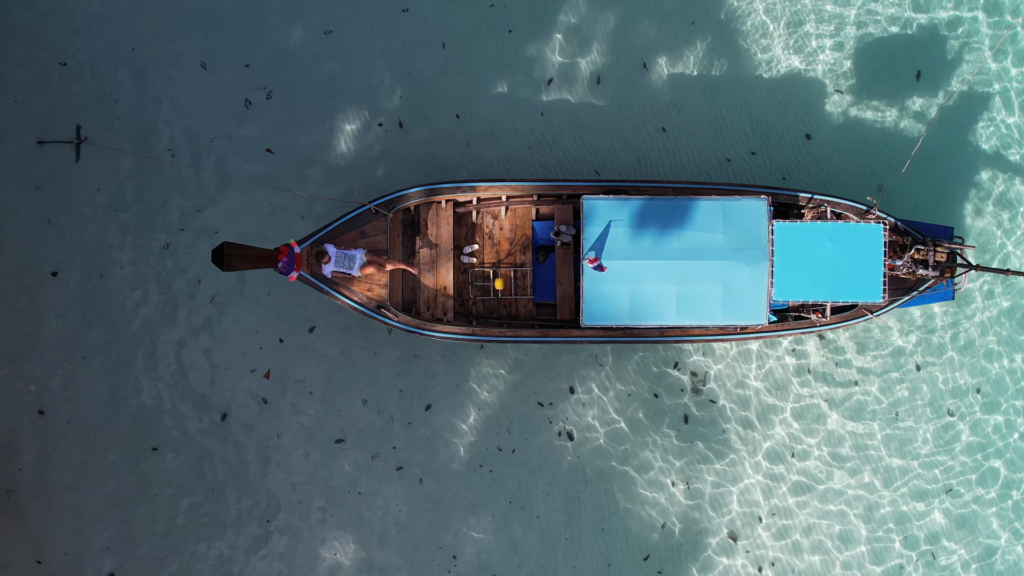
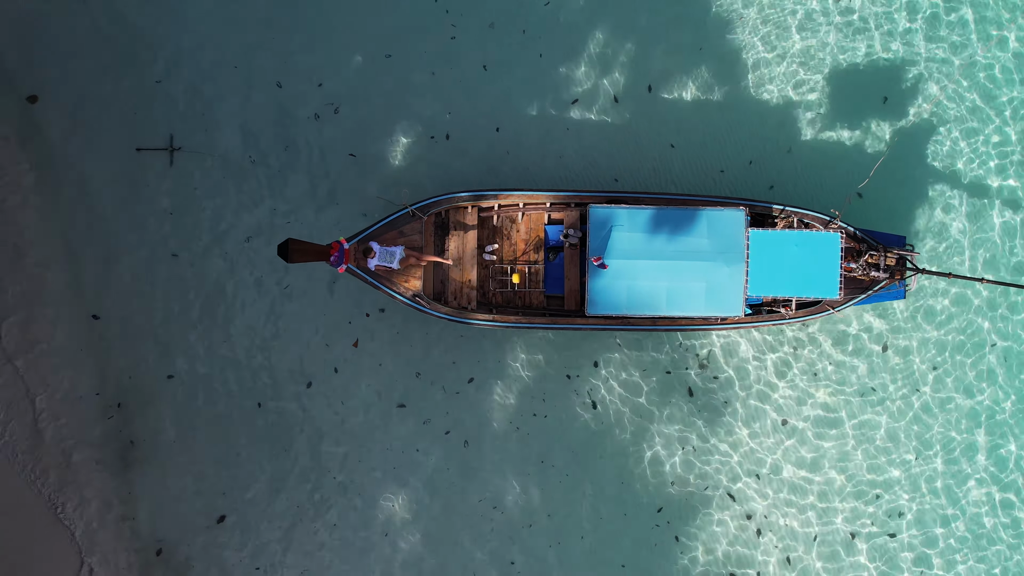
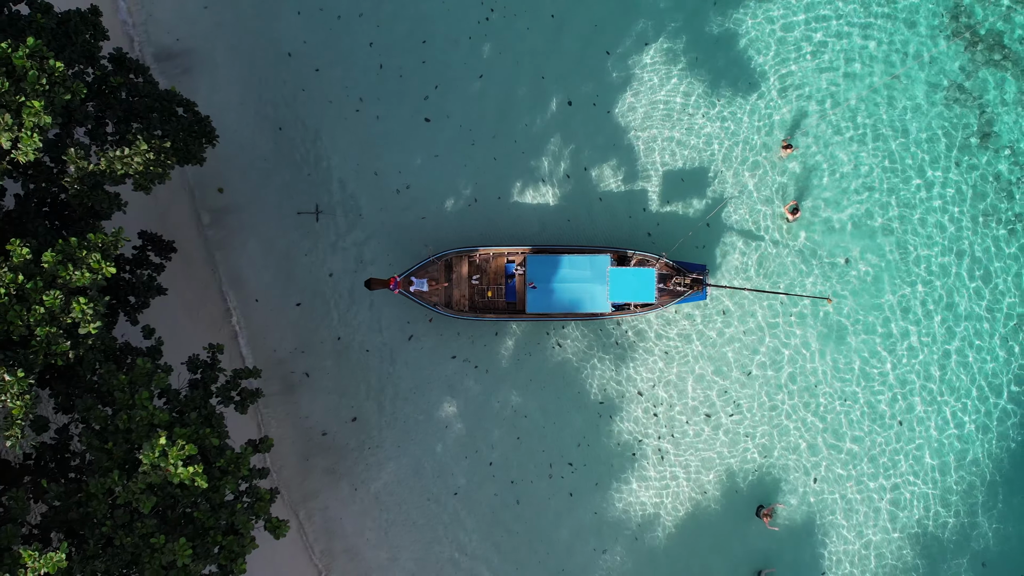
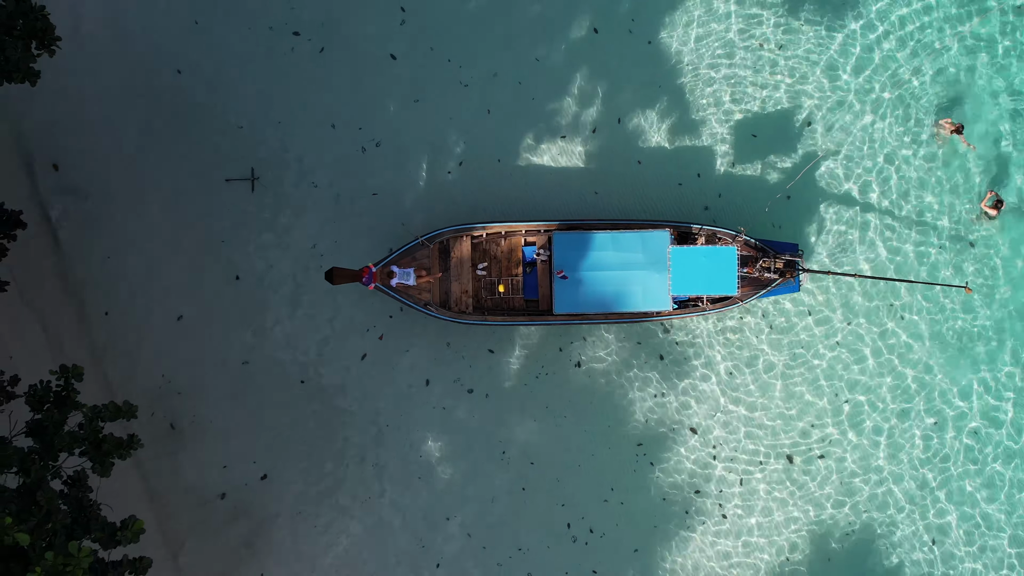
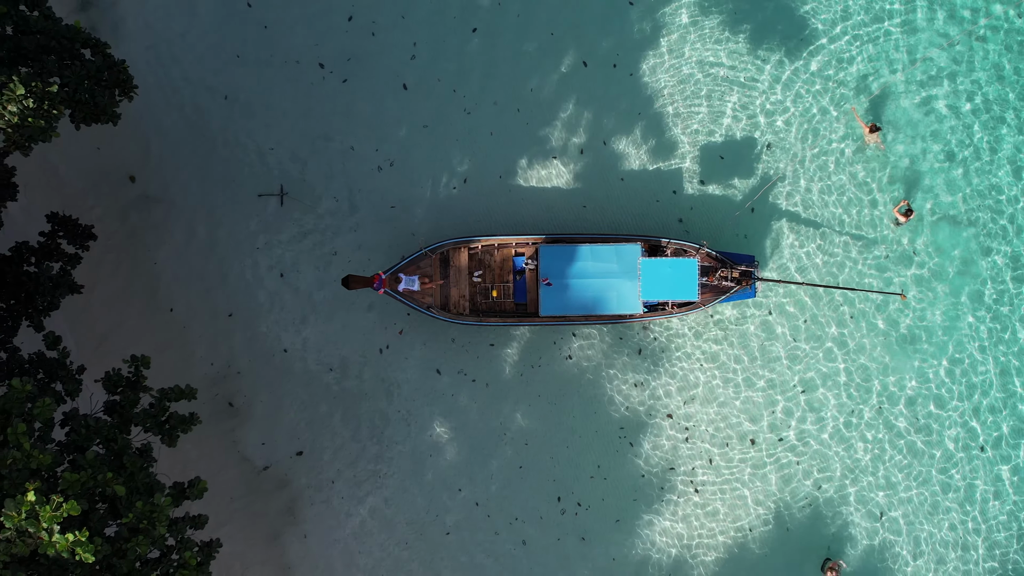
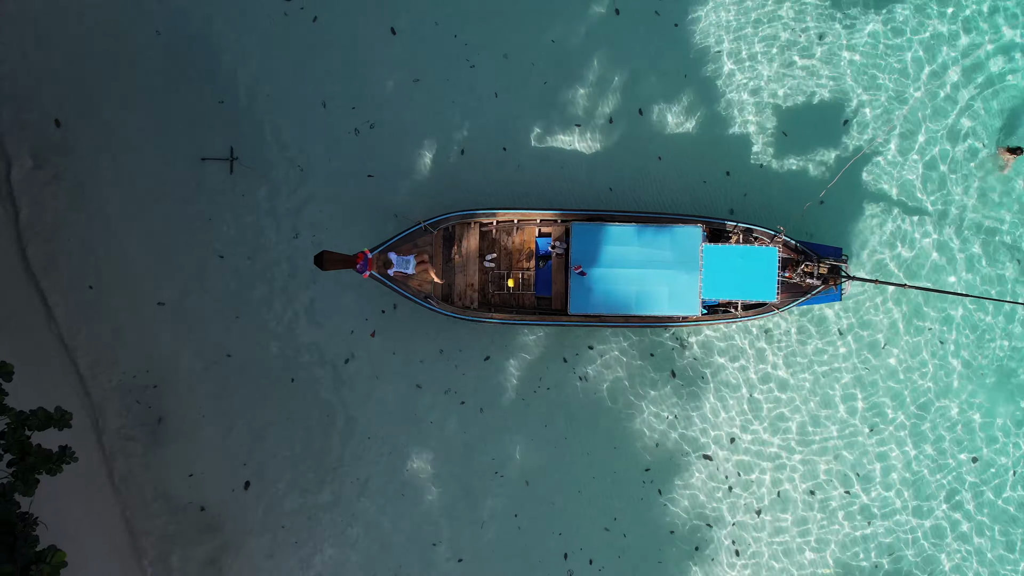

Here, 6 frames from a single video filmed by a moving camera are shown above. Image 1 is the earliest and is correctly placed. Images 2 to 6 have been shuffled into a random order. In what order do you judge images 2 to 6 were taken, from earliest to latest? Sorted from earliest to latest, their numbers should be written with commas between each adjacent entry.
2, 6, 4, 5, 3
